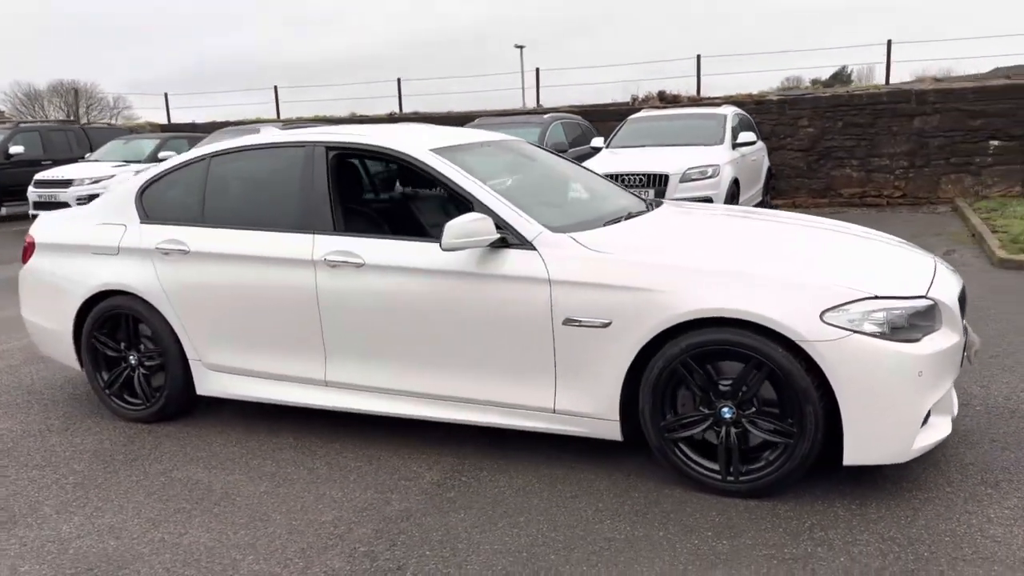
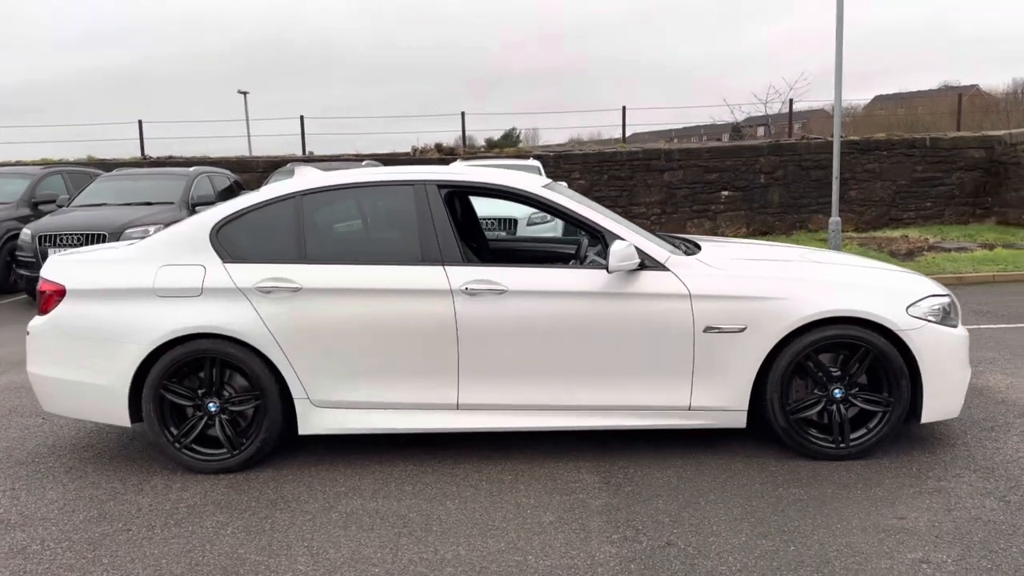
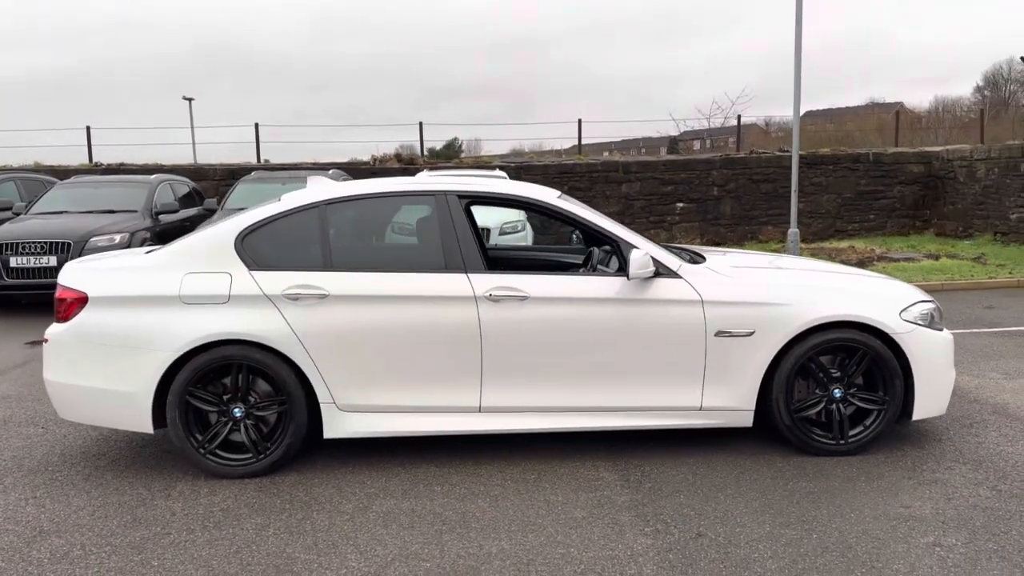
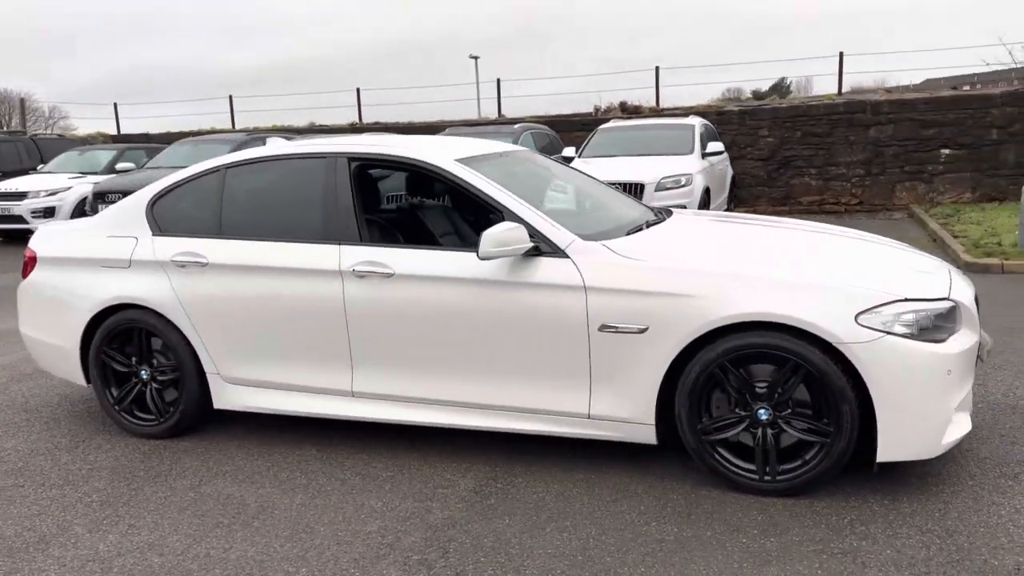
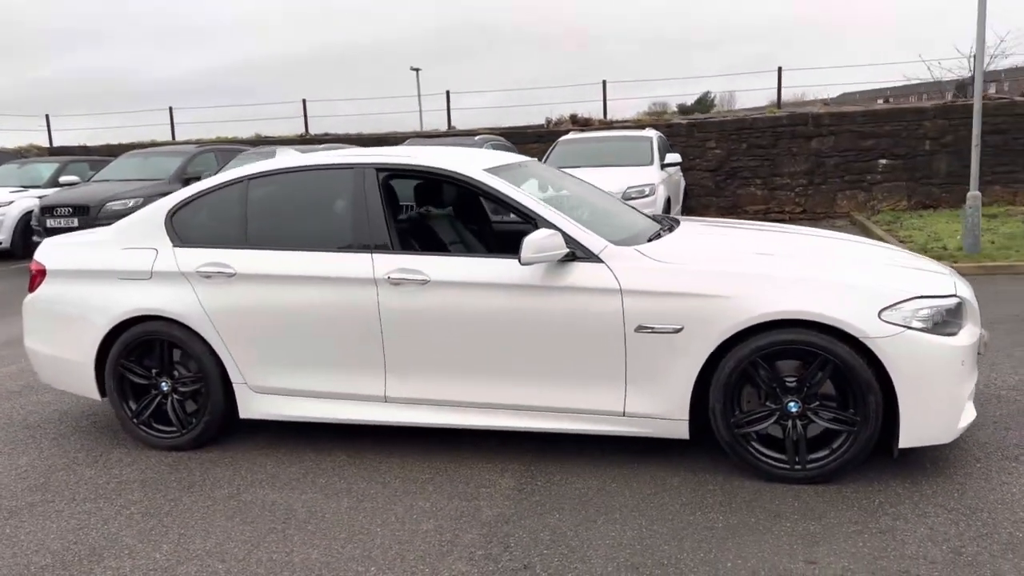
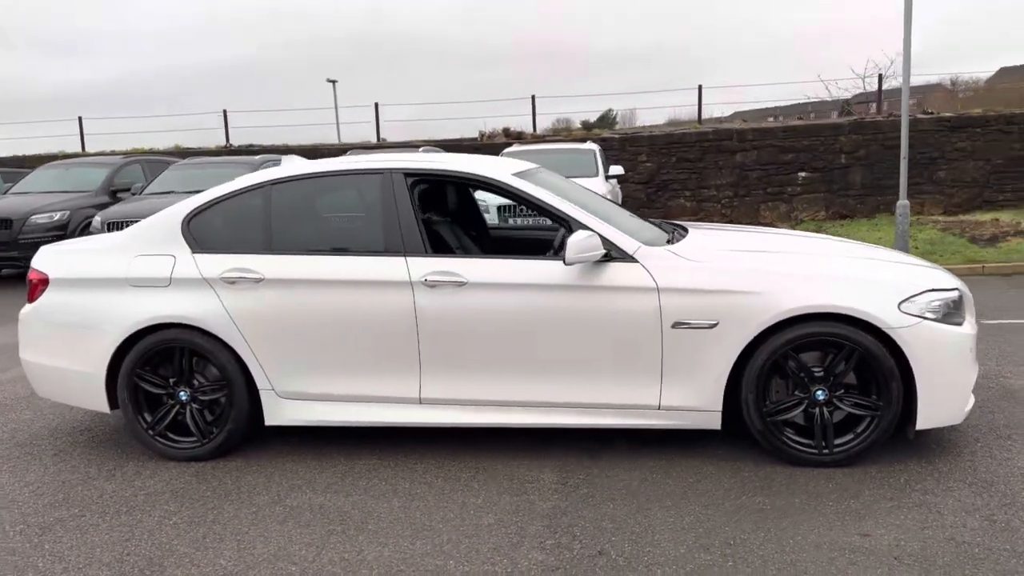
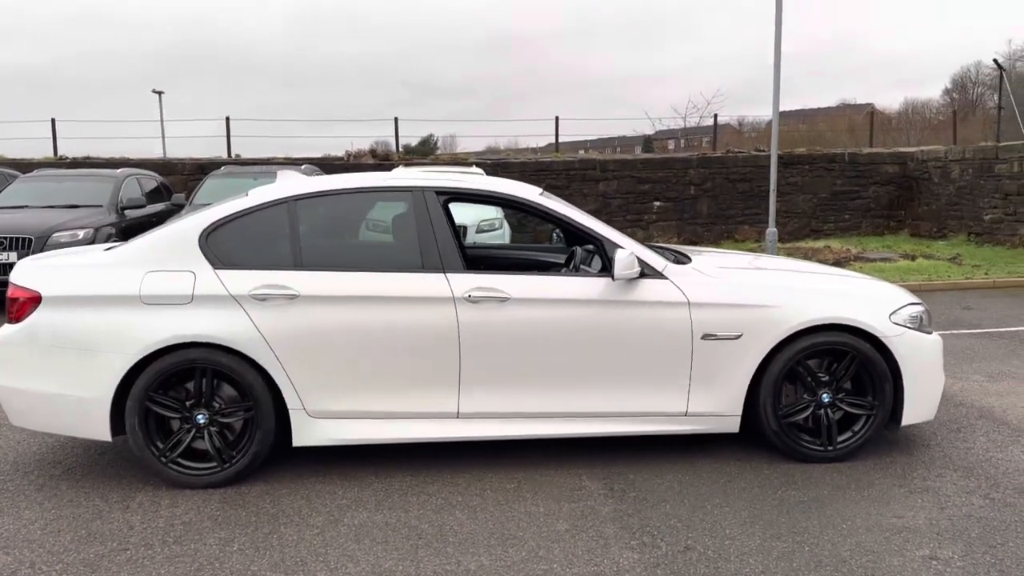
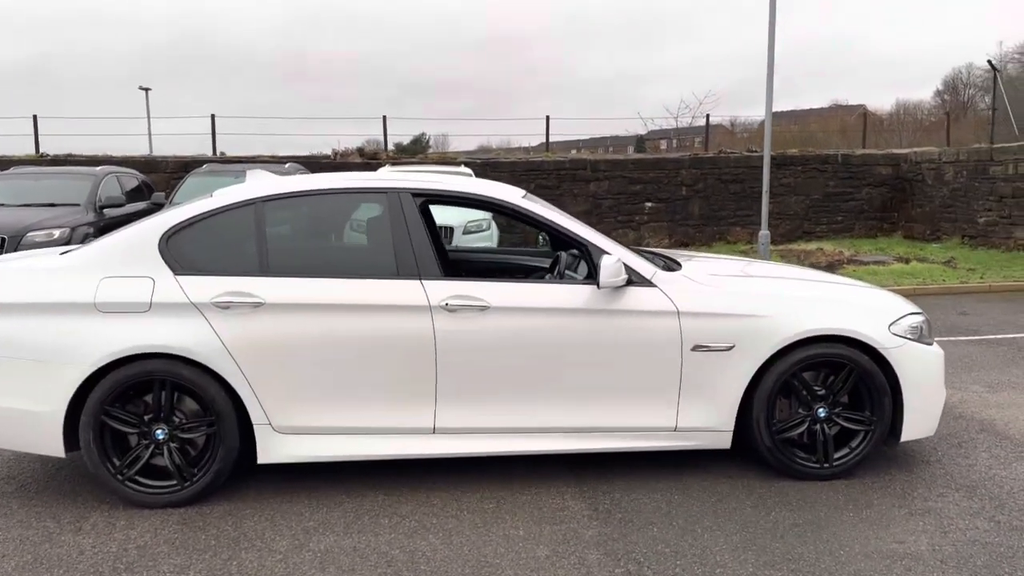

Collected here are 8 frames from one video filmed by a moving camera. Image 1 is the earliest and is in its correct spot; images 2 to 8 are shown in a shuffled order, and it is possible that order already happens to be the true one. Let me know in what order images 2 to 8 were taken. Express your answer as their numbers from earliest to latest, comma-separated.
4, 5, 6, 2, 3, 7, 8
